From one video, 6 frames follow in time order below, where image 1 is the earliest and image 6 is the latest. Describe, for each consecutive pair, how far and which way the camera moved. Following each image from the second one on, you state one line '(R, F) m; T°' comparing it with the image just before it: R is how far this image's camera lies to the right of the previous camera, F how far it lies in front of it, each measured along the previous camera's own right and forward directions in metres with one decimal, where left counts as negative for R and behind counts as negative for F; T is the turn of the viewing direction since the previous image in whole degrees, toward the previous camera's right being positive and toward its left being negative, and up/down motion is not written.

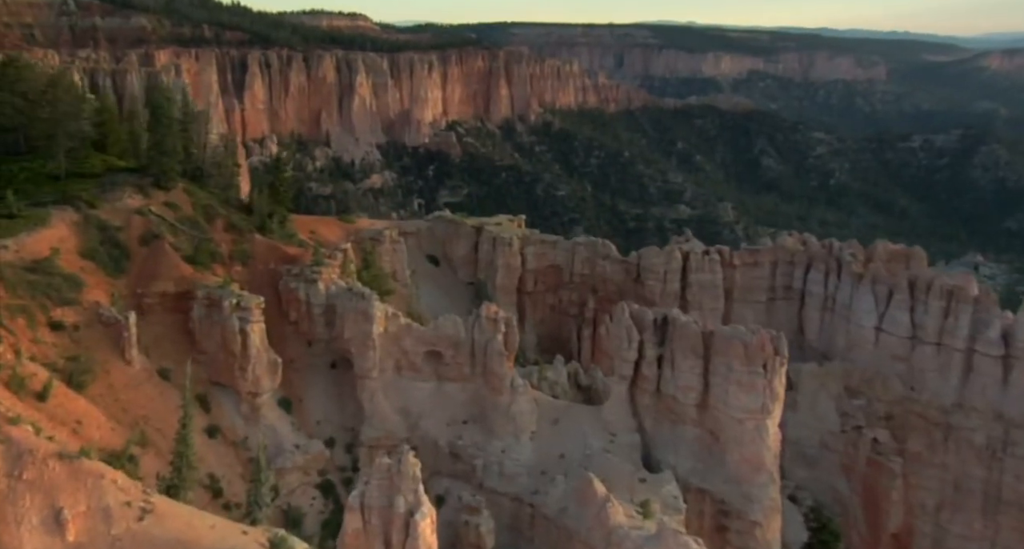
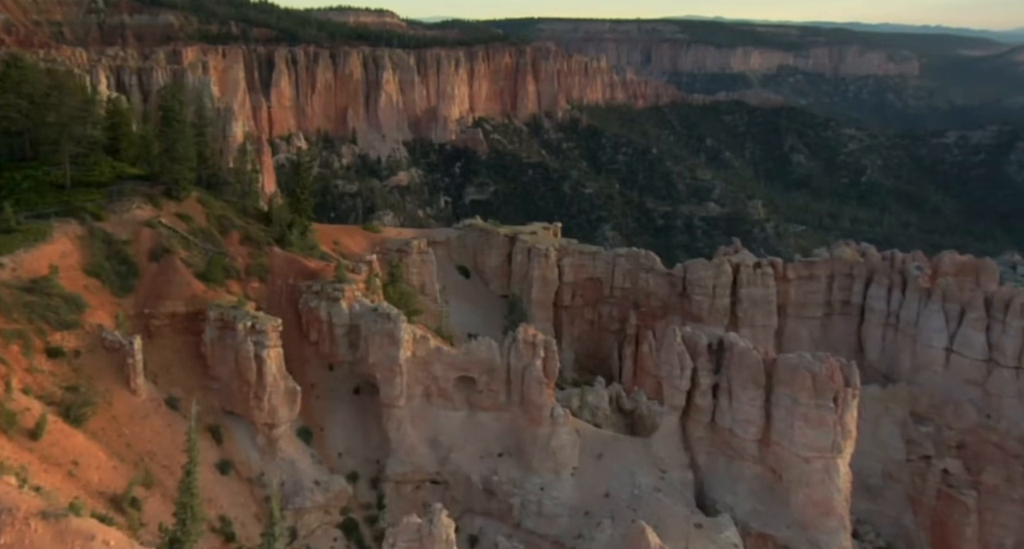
(-0.5, +2.8) m; -2°
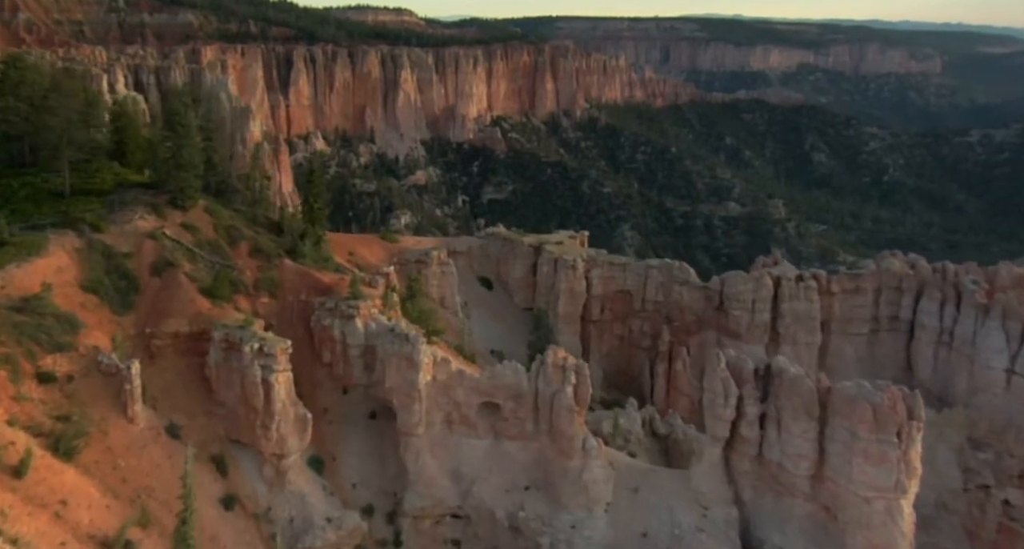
(-0.4, +2.2) m; -1°
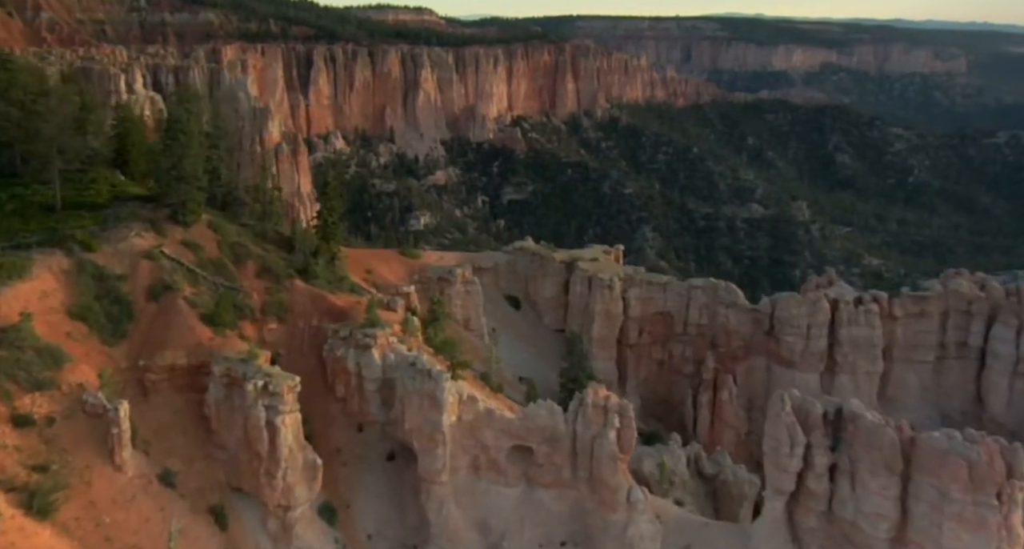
(-0.5, +2.9) m; -1°
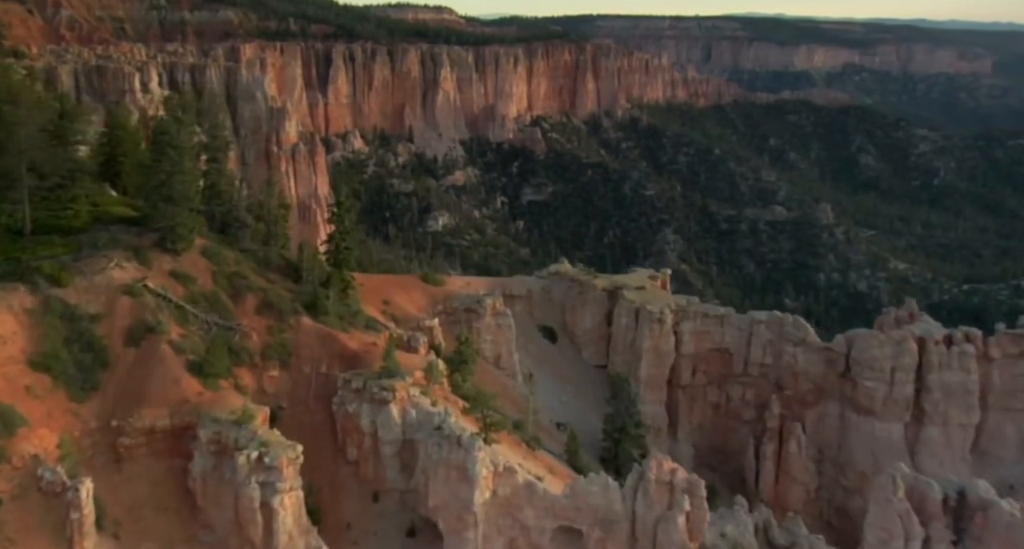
(-0.7, +4.0) m; -1°
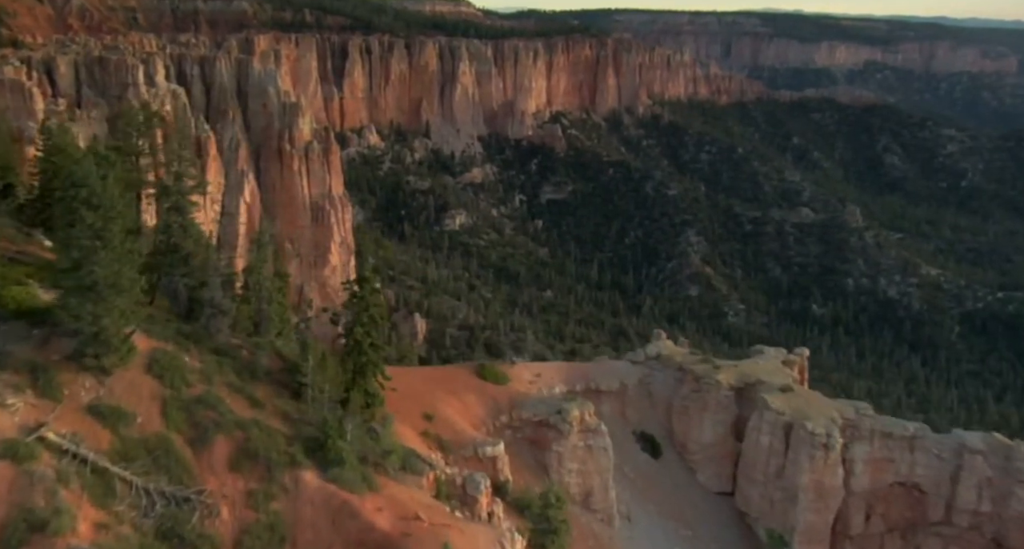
(-2.1, +8.9) m; -1°
